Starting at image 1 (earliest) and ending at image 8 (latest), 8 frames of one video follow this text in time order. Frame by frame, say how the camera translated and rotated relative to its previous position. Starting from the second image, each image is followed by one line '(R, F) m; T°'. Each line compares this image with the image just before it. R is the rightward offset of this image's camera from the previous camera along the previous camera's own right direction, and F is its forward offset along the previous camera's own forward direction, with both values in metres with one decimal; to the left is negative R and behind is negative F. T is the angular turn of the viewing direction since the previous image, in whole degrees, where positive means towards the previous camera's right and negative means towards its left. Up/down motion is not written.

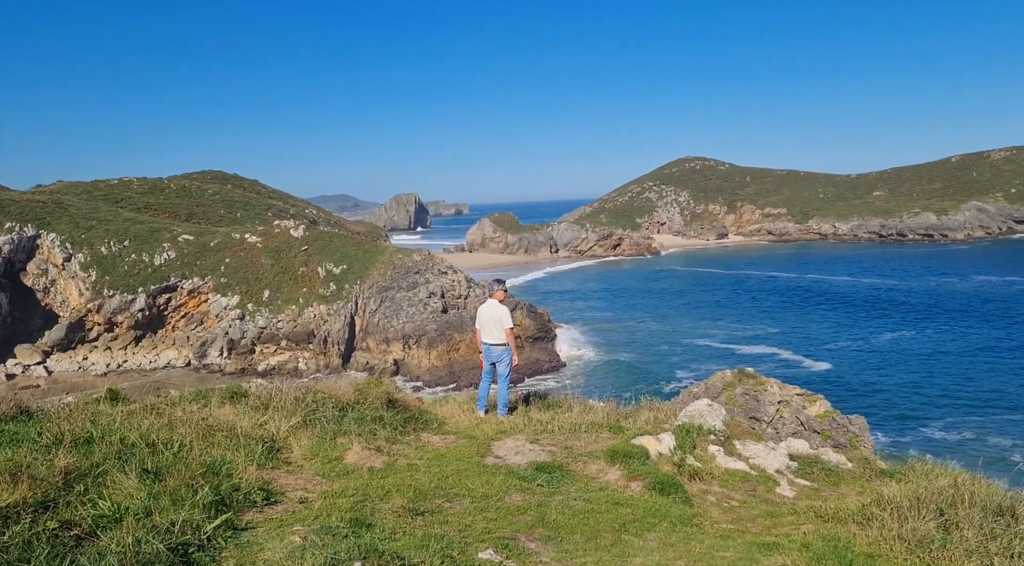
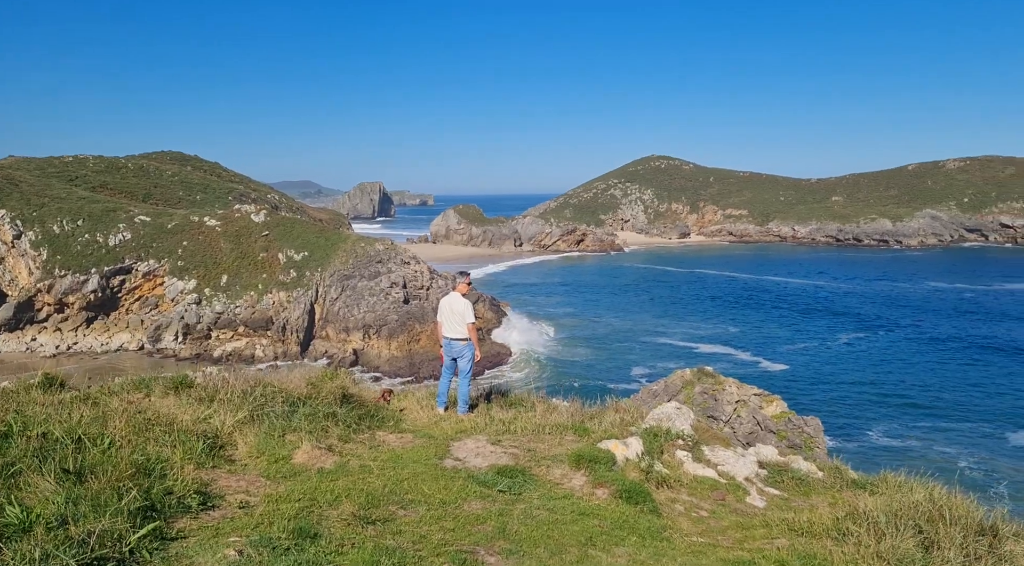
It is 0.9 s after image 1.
(0.0, +0.4) m; +3°
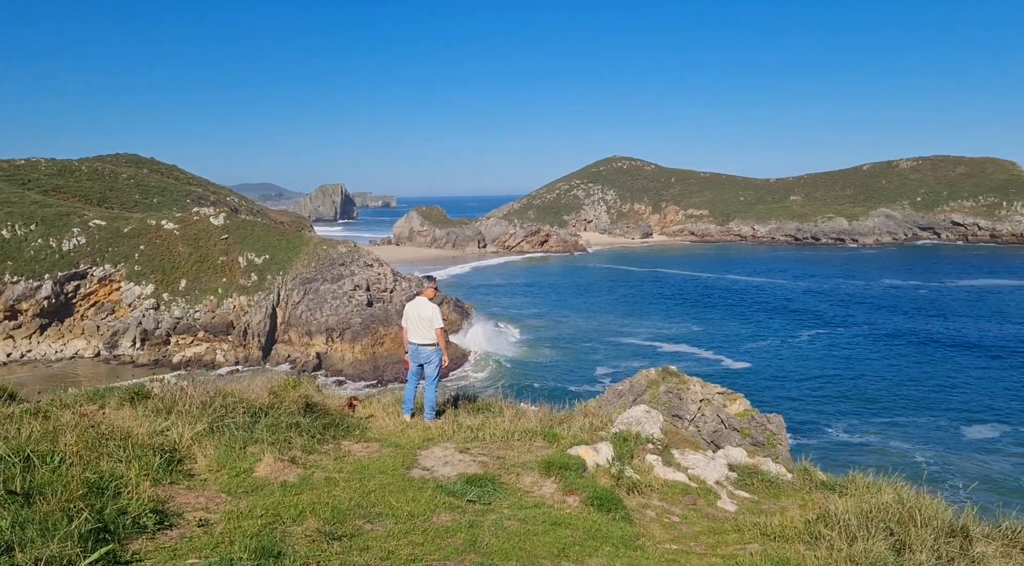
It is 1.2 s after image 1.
(0.0, +0.1) m; +3°
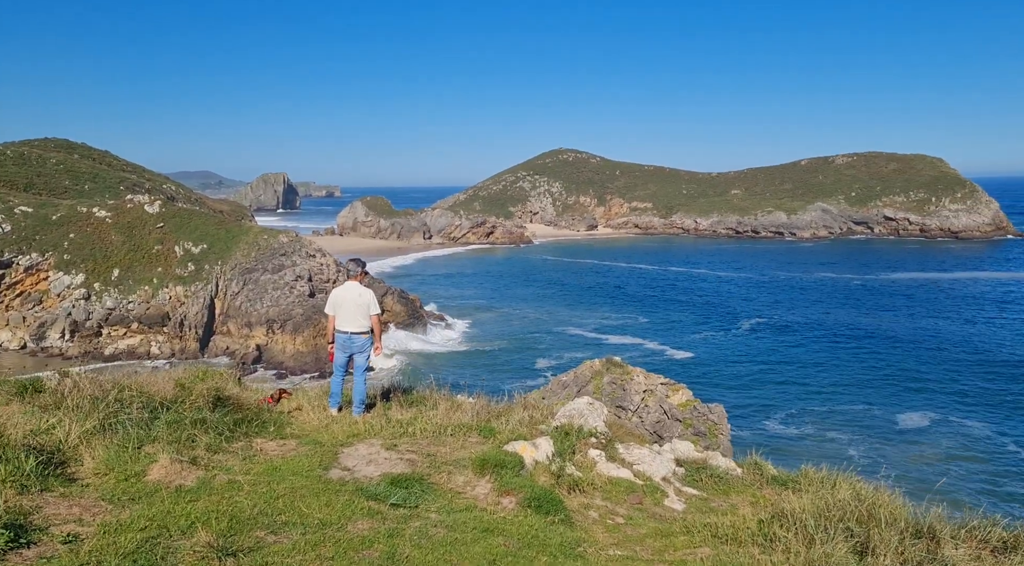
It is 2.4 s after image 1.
(+0.1, +0.6) m; +4°
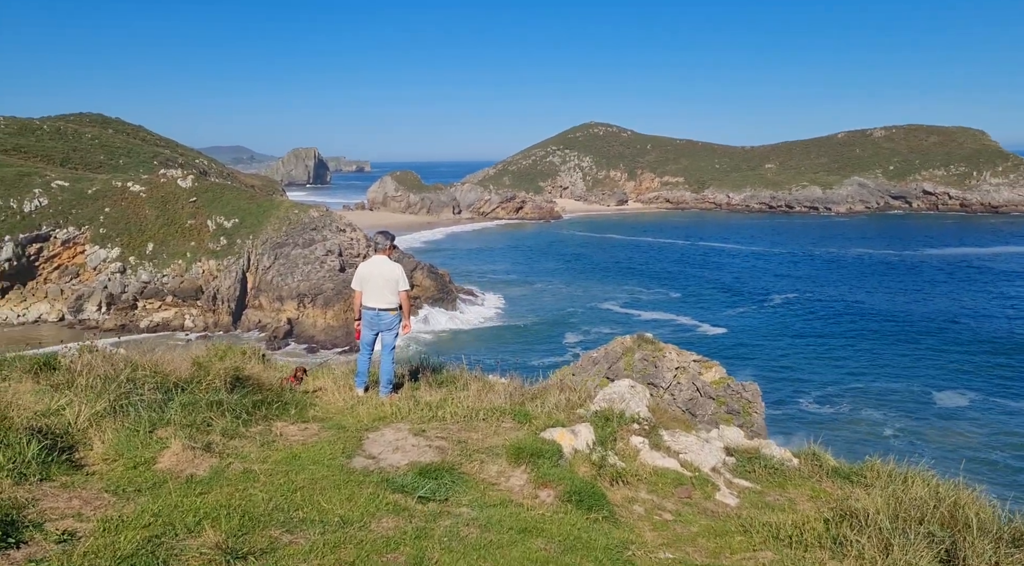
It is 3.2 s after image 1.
(-0.1, +0.6) m; -2°
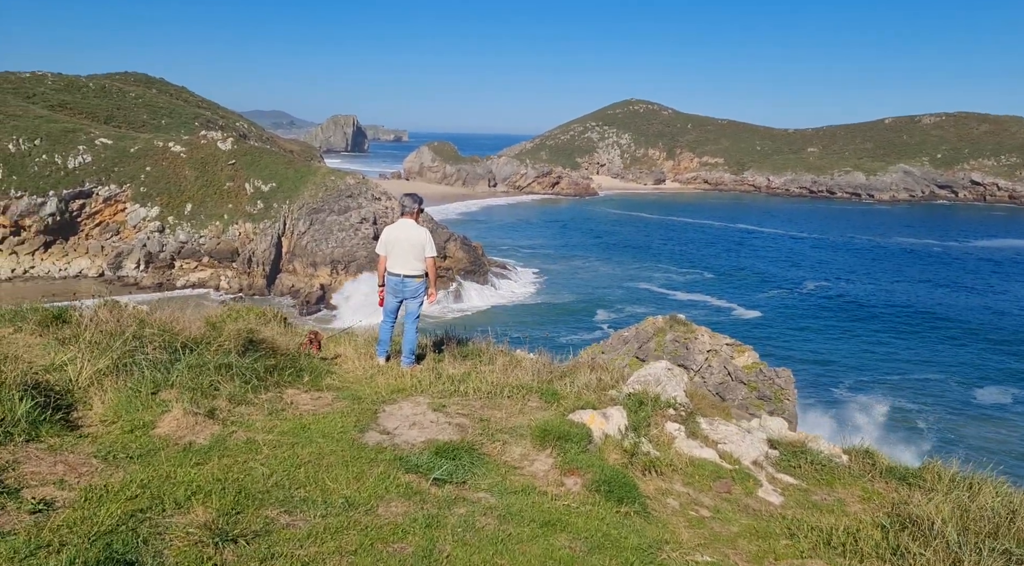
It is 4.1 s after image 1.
(0.0, +0.5) m; -3°
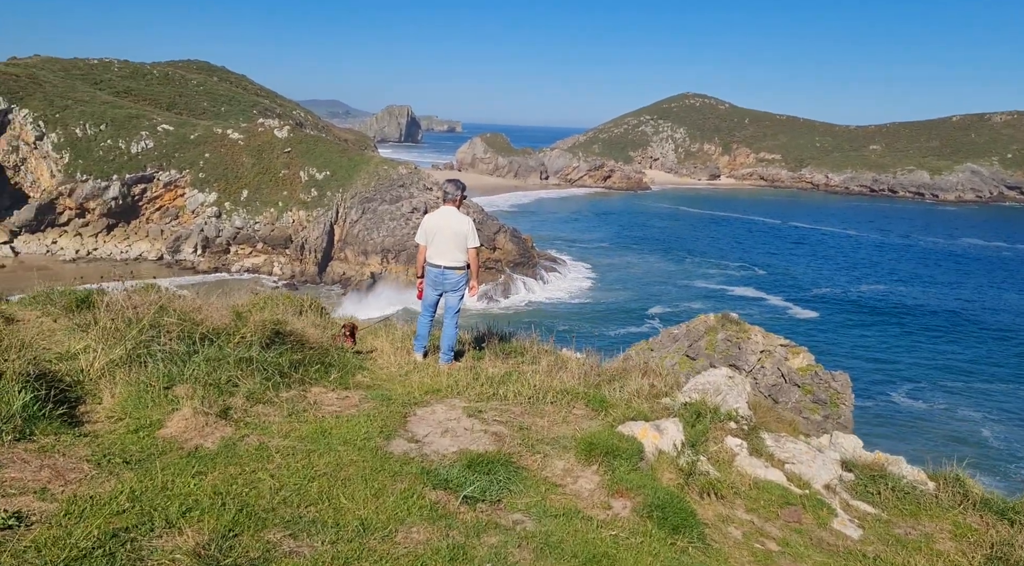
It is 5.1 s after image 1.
(0.0, +0.6) m; -4°
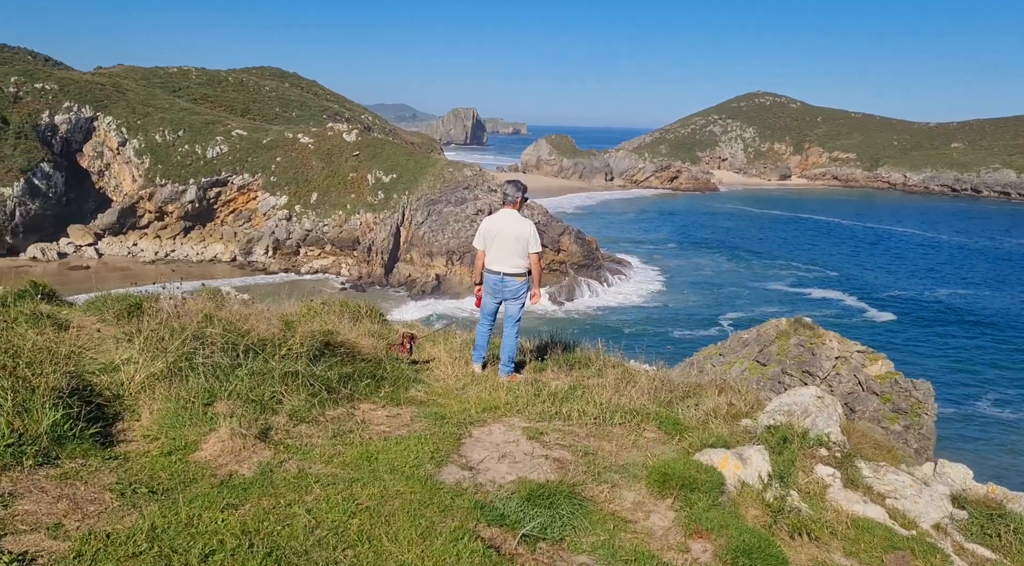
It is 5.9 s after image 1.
(0.0, +0.5) m; -5°
